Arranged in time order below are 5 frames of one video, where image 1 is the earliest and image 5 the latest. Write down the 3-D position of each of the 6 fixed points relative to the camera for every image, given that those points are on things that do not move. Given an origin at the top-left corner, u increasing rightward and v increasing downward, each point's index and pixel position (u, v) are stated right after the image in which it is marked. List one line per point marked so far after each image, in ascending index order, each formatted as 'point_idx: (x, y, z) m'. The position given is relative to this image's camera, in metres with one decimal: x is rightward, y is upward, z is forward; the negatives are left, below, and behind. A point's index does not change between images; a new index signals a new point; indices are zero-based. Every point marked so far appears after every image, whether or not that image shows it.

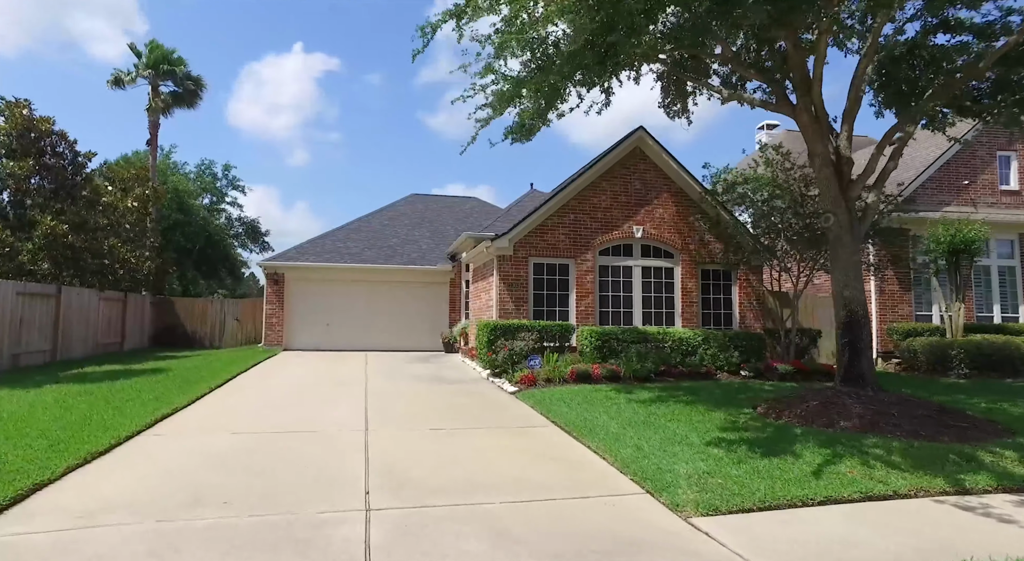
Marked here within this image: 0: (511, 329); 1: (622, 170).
0: (+0.1, -1.0, +11.5) m
1: (+2.6, +2.6, +13.9) m
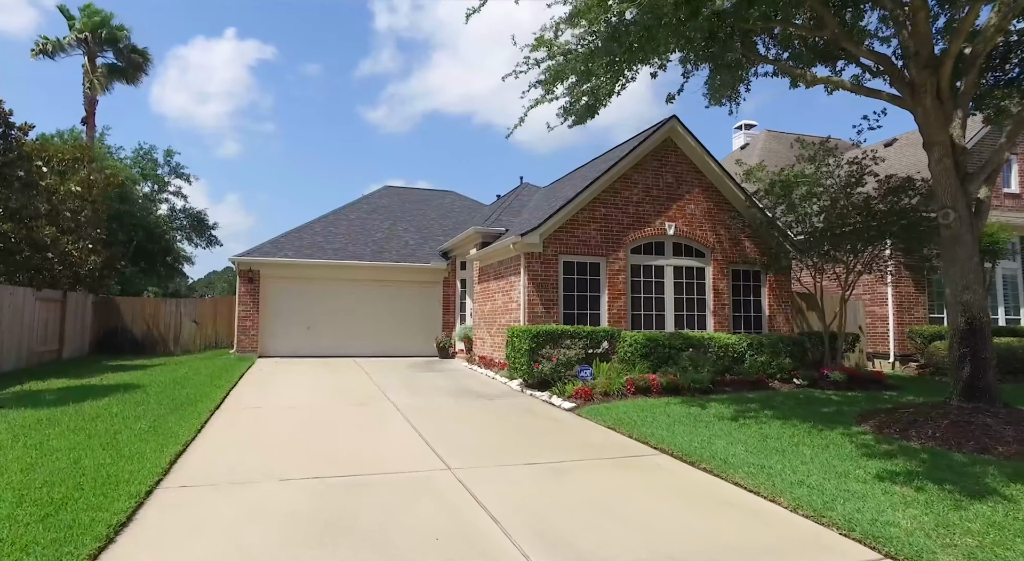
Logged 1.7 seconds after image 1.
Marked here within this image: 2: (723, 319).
0: (+0.8, -1.0, +10.2) m
1: (+3.1, +2.6, +12.9) m
2: (+4.6, -0.8, +13.0) m
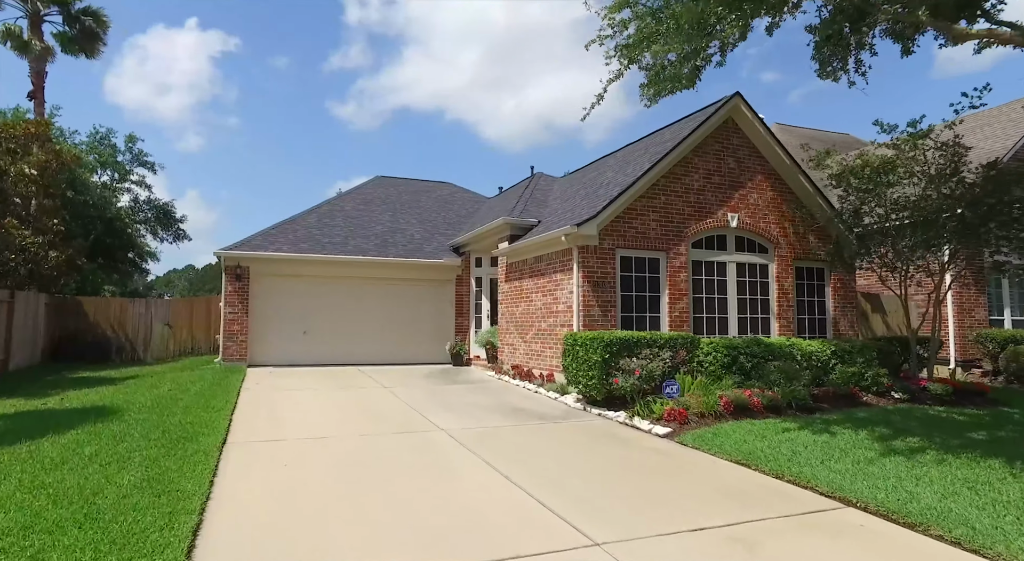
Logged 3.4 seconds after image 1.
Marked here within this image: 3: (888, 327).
0: (+1.7, -0.9, +8.5) m
1: (+3.9, +2.6, +11.3) m
2: (+5.4, -0.8, +11.5) m
3: (+8.1, -1.0, +12.8) m
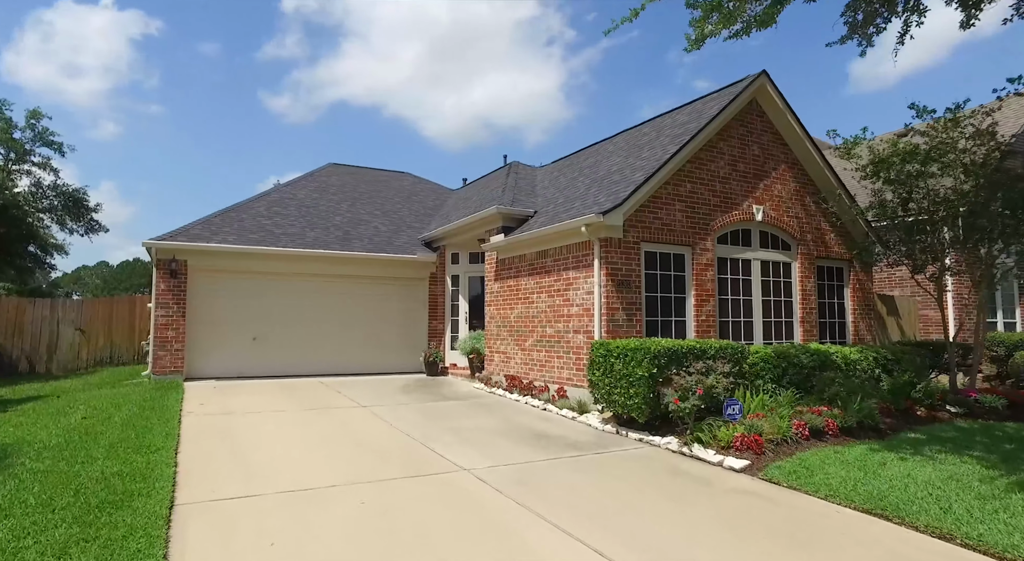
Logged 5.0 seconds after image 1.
0: (+2.0, -0.9, +7.1) m
1: (+3.9, +2.6, +10.1) m
2: (+5.3, -0.8, +10.4) m
3: (+7.9, -1.0, +12.0) m
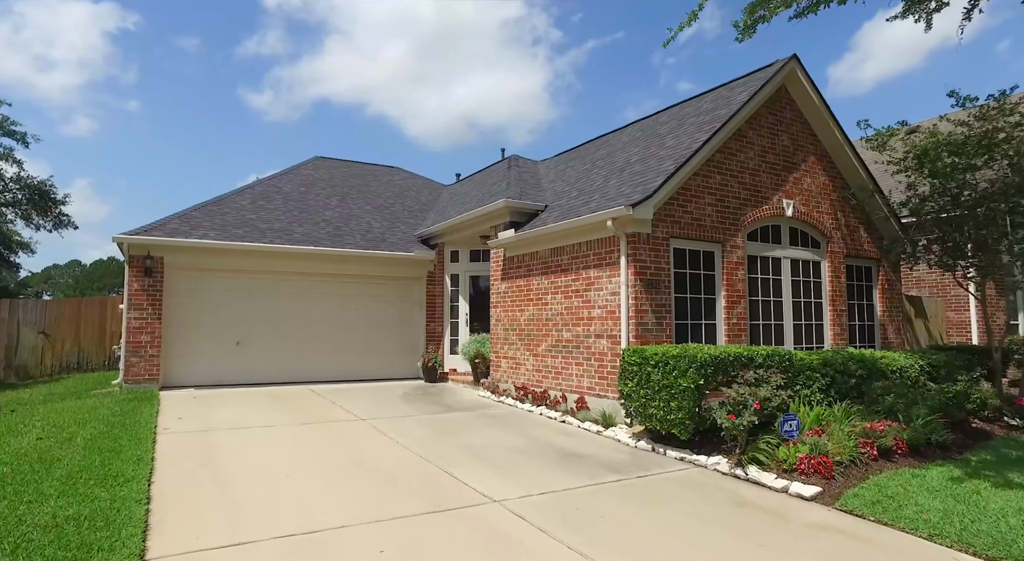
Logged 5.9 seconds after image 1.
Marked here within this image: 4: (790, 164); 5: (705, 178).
0: (+2.2, -0.9, +6.3) m
1: (+4.0, +2.6, +9.4) m
2: (+5.5, -0.8, +9.7) m
3: (+8.1, -1.0, +11.4) m
4: (+4.5, +1.9, +9.5) m
5: (+2.8, +1.5, +8.5) m
